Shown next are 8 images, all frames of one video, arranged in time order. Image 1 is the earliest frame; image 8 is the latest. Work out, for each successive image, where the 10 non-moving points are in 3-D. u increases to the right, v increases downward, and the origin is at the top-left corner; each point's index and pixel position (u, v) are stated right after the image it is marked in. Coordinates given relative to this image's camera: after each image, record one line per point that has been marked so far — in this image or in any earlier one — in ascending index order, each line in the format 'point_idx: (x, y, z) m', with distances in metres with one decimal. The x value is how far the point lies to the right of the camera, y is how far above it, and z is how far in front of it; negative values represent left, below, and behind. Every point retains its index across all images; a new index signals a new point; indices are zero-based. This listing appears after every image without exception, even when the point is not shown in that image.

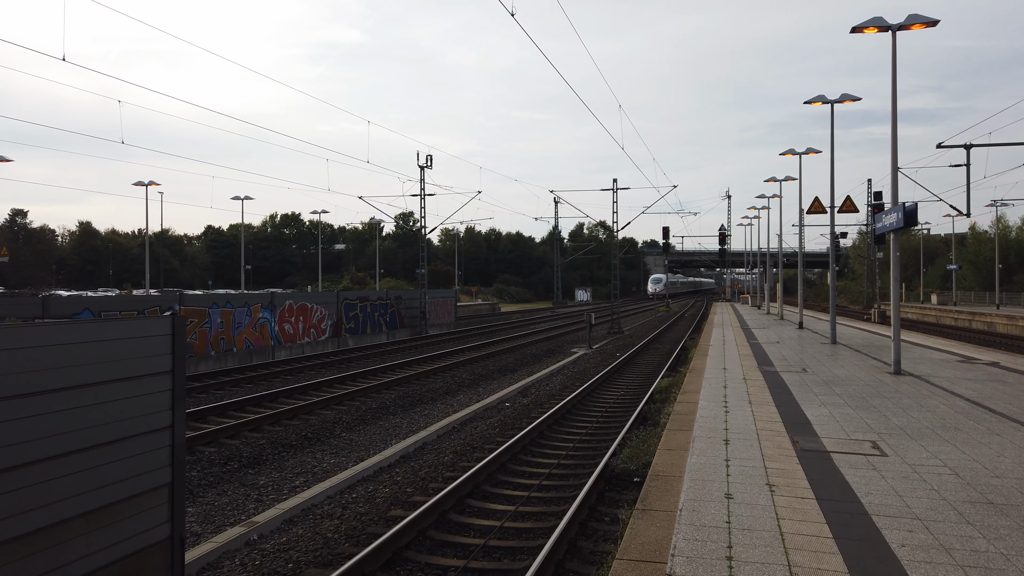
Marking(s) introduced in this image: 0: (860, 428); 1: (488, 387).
0: (+3.3, -1.3, +7.1) m
1: (-0.6, -2.3, +17.1) m
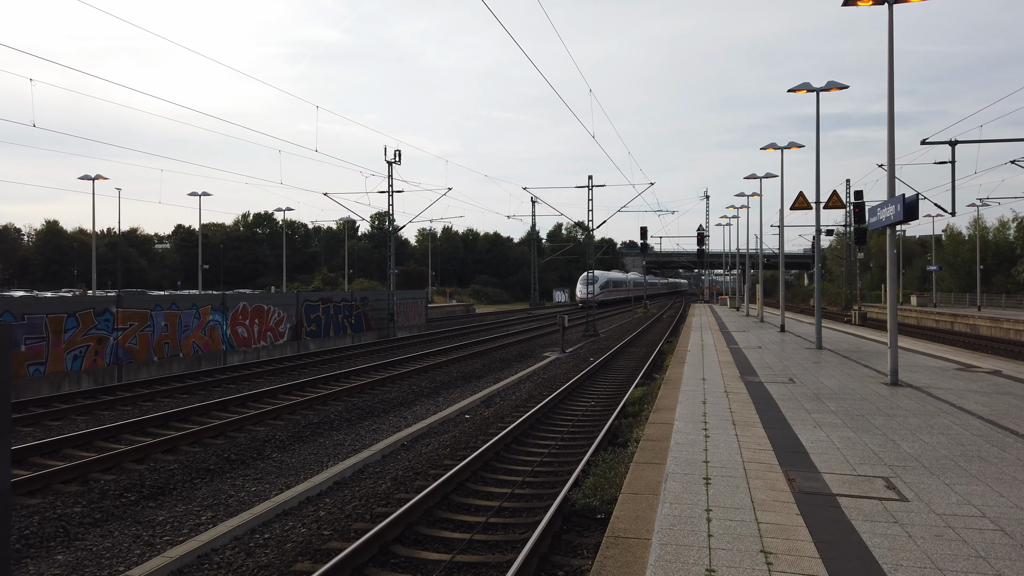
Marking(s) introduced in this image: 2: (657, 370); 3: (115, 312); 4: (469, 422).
0: (+2.8, -1.4, +5.9) m
1: (-1.4, -2.3, +15.7) m
2: (+3.6, -2.0, +18.5) m
3: (-10.1, -0.6, +19.0) m
4: (-0.7, -2.3, +12.9) m
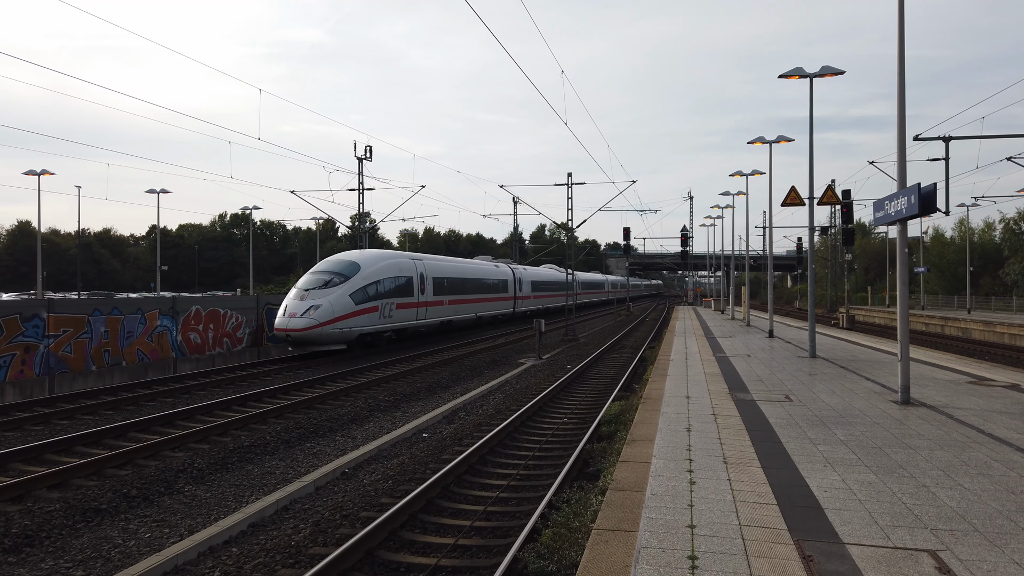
0: (+2.3, -1.4, +4.5) m
1: (-2.0, -2.3, +14.3) m
2: (+2.9, -2.1, +17.1) m
3: (-10.8, -0.7, +17.3) m
4: (-1.3, -2.4, +11.4) m
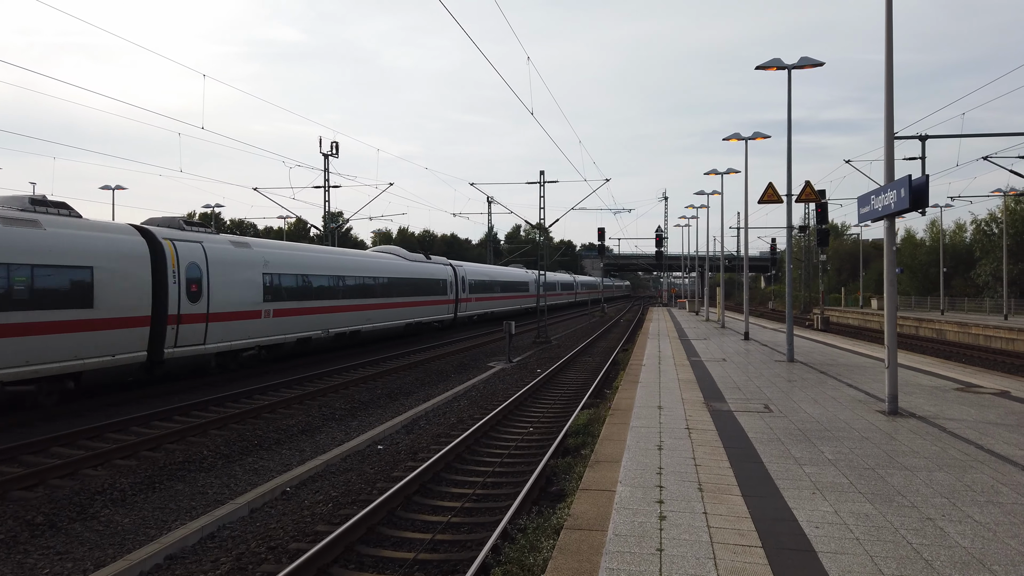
0: (+2.0, -1.4, +3.8) m
1: (-2.7, -2.4, +13.4) m
2: (+2.1, -2.1, +16.4) m
3: (-11.5, -0.7, +16.2) m
4: (-1.9, -2.4, +10.6) m
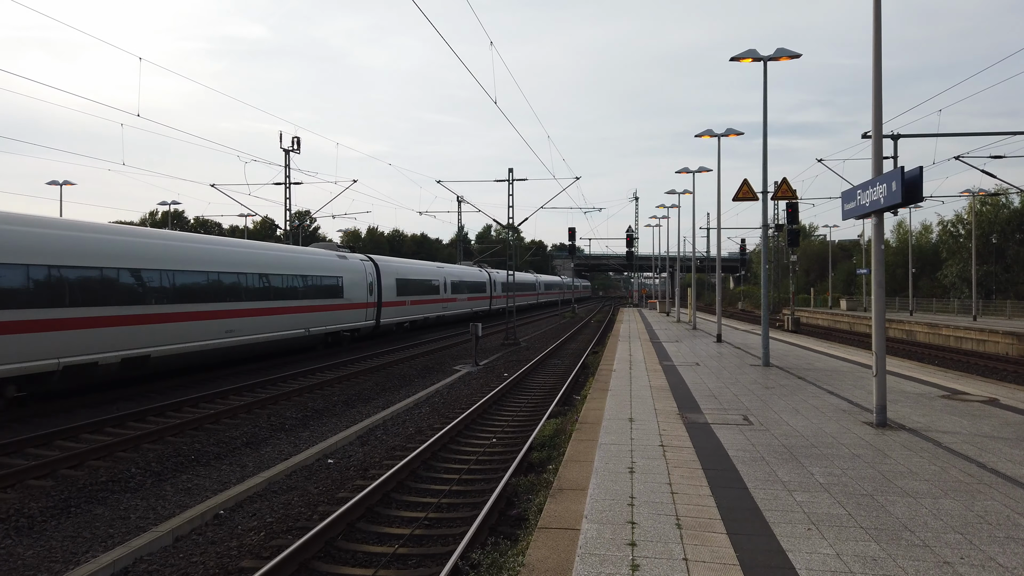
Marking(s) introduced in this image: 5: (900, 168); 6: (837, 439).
0: (+1.7, -1.4, +3.1) m
1: (-3.3, -2.4, +12.5) m
2: (+1.4, -2.1, +15.7) m
3: (-12.3, -0.7, +14.9) m
4: (-2.4, -2.4, +9.7) m
5: (+3.8, +1.2, +7.3) m
6: (+3.1, -1.4, +7.0) m
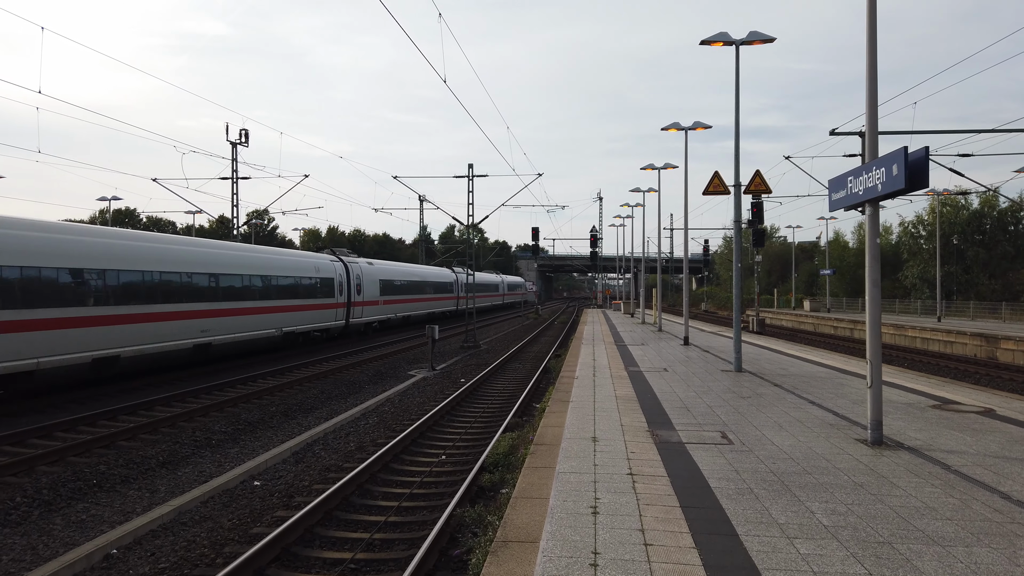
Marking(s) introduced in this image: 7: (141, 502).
0: (+1.5, -1.4, +2.1) m
1: (-4.0, -2.4, +11.2) m
2: (+0.5, -2.2, +14.6) m
3: (-13.1, -0.7, +13.3) m
4: (-3.0, -2.4, +8.5) m
5: (+3.3, +1.2, +6.3) m
6: (+2.6, -1.4, +6.1) m
7: (-4.2, -2.4, +8.6) m
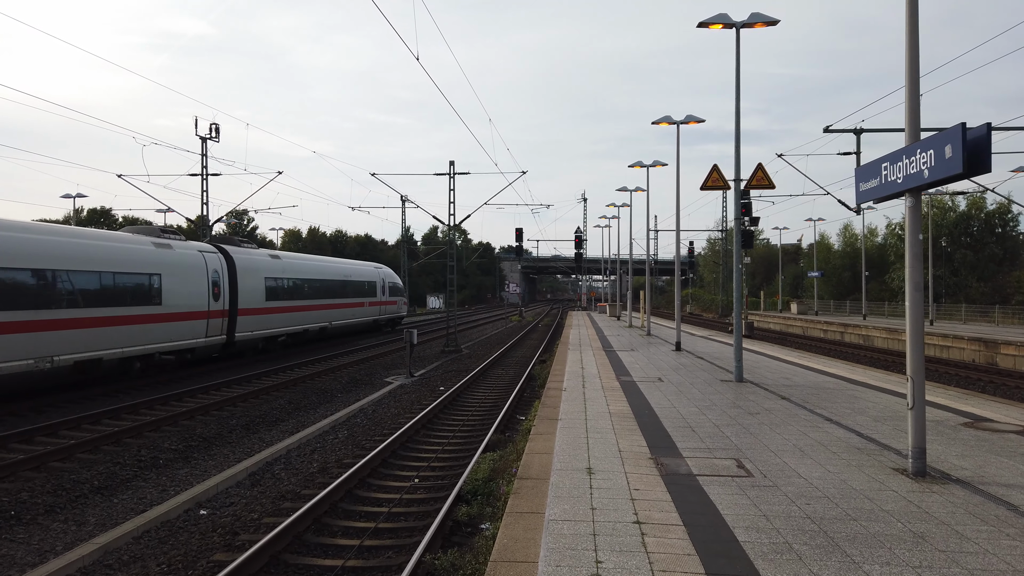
0: (+1.4, -1.4, +1.0) m
1: (-4.3, -2.4, +10.1) m
2: (+0.2, -2.2, +13.6) m
3: (-13.4, -0.7, +11.9) m
4: (-3.2, -2.4, +7.3) m
5: (+3.2, +1.1, +5.4) m
6: (+2.5, -1.5, +5.1) m
7: (-4.4, -2.4, +7.4) m
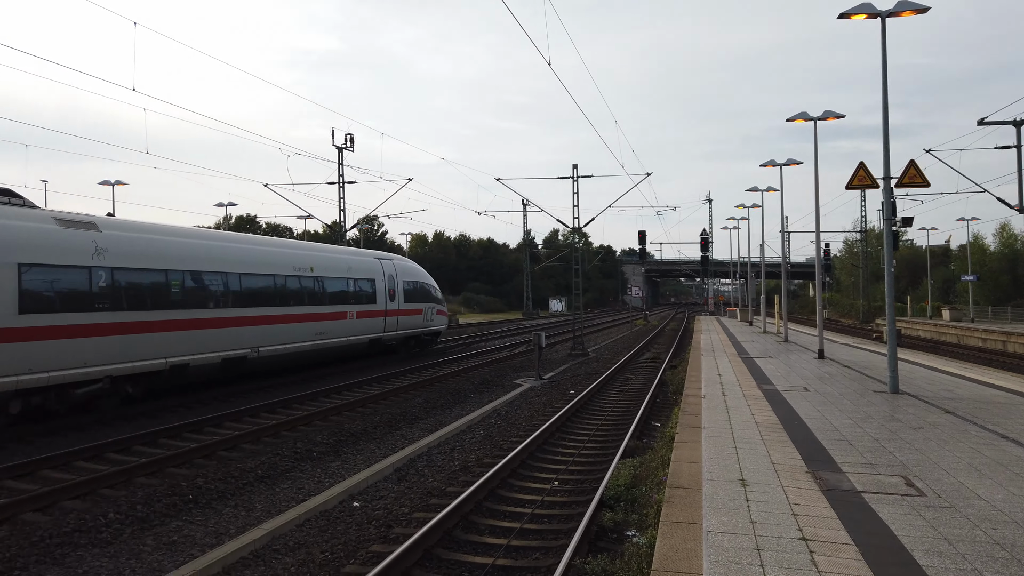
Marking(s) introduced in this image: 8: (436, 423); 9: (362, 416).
0: (+1.8, -1.5, +0.8) m
1: (-2.4, -2.5, +10.6) m
2: (+2.6, -2.3, +13.4) m
3: (-11.0, -0.8, +13.9) m
4: (-1.7, -2.4, +7.8) m
5: (+4.2, +1.1, +4.8) m
6: (+3.5, -1.5, +4.6) m
7: (-3.0, -2.5, +8.1) m
8: (-1.4, -2.4, +13.4) m
9: (-2.7, -2.3, +13.5) m
